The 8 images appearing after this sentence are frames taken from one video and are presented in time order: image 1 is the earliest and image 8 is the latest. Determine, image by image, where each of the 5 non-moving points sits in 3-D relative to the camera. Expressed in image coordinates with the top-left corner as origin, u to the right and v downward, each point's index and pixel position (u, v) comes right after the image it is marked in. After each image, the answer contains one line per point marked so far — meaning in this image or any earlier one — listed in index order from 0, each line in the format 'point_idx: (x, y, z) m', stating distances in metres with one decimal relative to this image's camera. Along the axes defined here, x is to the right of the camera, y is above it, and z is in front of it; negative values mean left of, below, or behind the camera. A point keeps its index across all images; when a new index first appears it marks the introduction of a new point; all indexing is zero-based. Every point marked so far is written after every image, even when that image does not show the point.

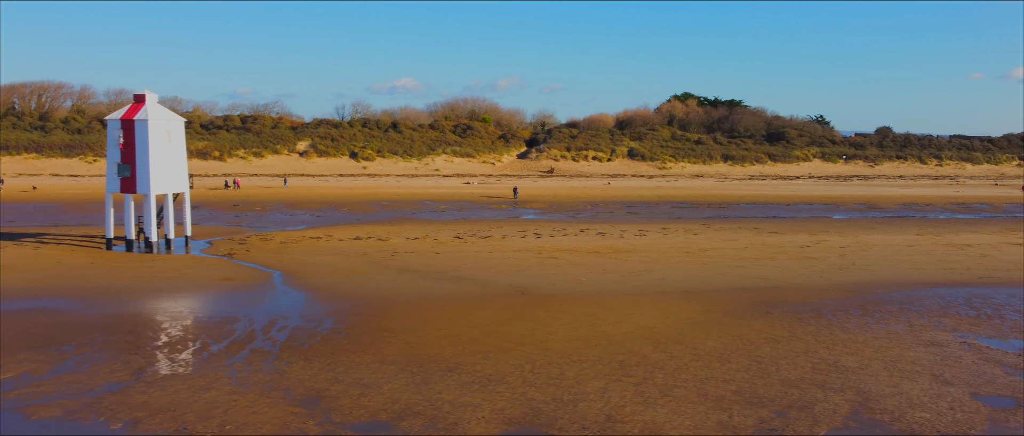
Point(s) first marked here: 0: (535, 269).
0: (+0.5, -1.0, +16.3) m
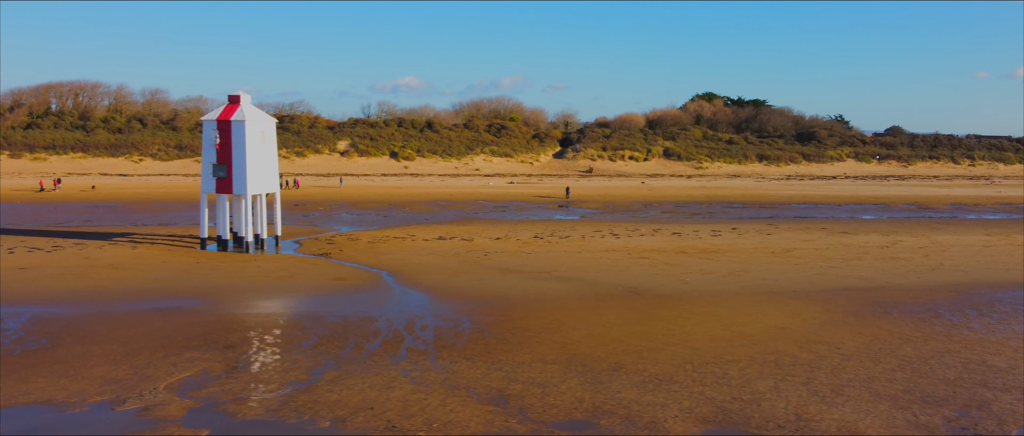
0: (+2.5, -1.1, +16.5) m
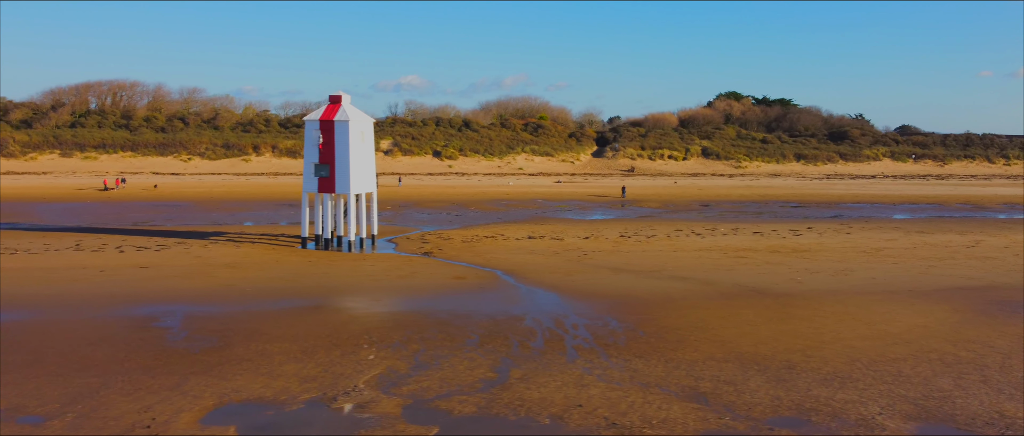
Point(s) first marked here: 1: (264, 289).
0: (+4.7, -1.0, +16.6) m
1: (-4.2, -1.2, +14.0) m
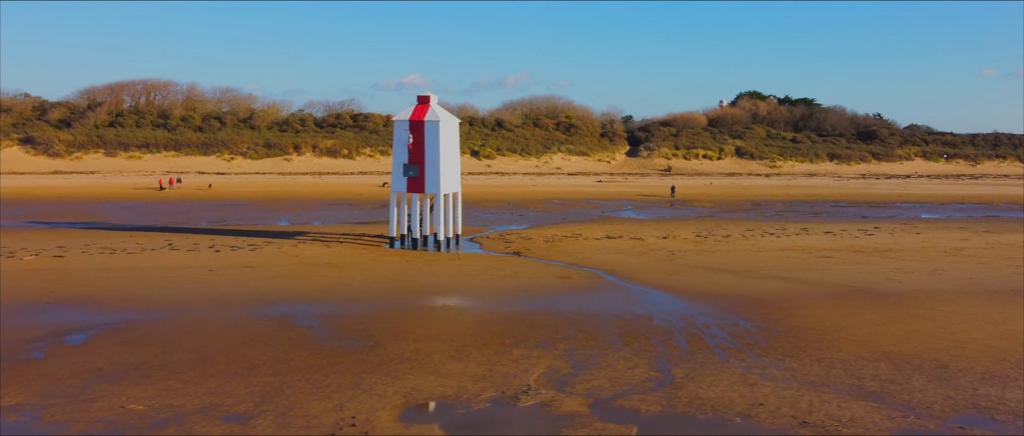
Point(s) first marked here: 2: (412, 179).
0: (+6.6, -1.0, +16.6) m
1: (-2.3, -1.2, +14.0) m
2: (-2.2, +0.8, +17.8) m
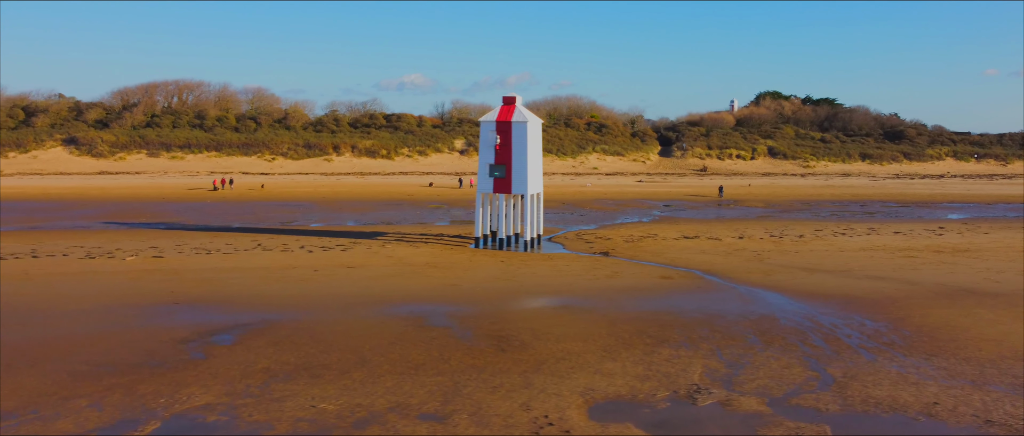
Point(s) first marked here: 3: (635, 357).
0: (+8.5, -1.0, +16.7) m
1: (-0.4, -1.2, +14.1) m
2: (-0.3, +0.8, +17.9) m
3: (+1.5, -1.7, +10.2) m
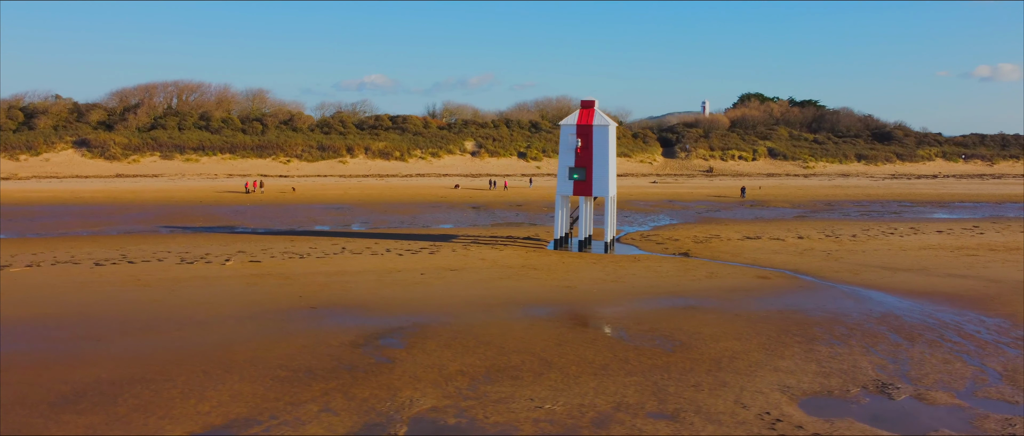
0: (+10.3, -1.0, +17.4) m
1: (+1.6, -1.3, +14.4) m
2: (+1.5, +0.8, +18.1) m
3: (+3.7, -1.8, +10.5) m
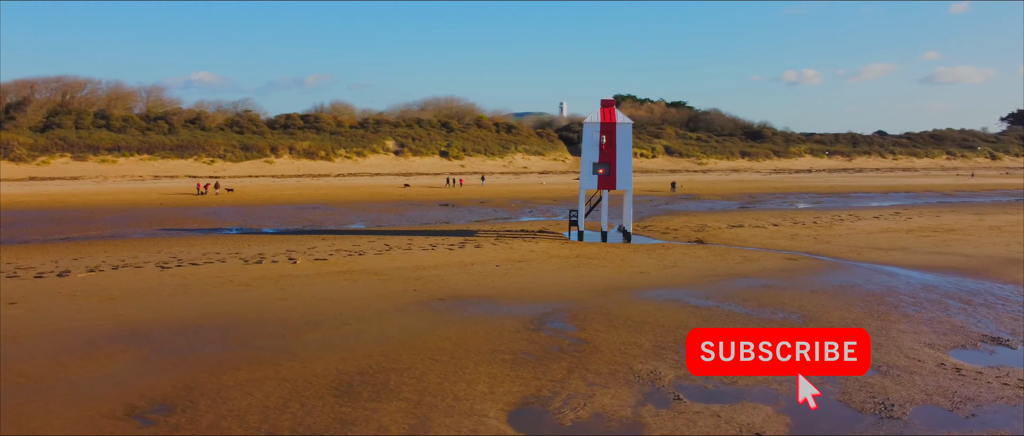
0: (+11.0, -0.7, +20.3) m
1: (+3.0, -1.1, +15.6) m
2: (+2.1, +1.0, +19.2) m
3: (+5.9, -1.5, +12.2) m
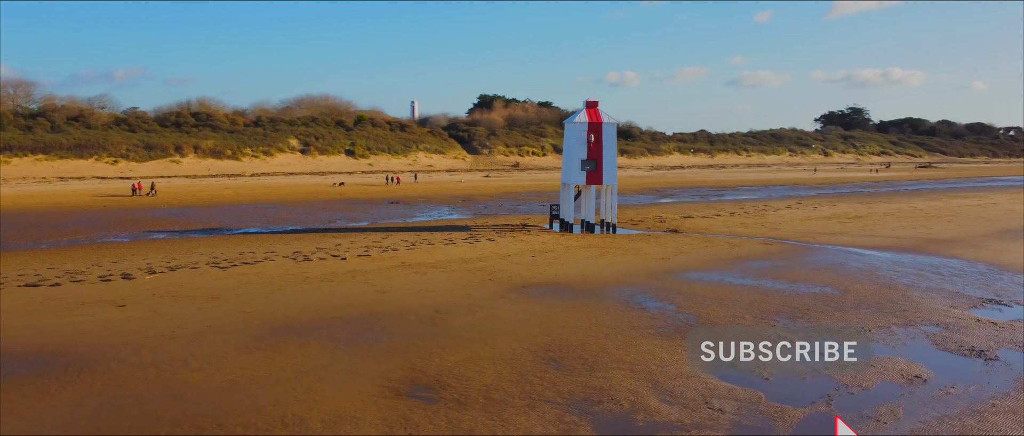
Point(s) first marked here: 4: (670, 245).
0: (+10.5, -0.3, +23.5) m
1: (+3.6, -0.9, +17.3) m
2: (+2.0, +1.1, +20.7) m
3: (+7.1, -1.3, +14.6) m
4: (+3.6, -0.7, +18.9) m
